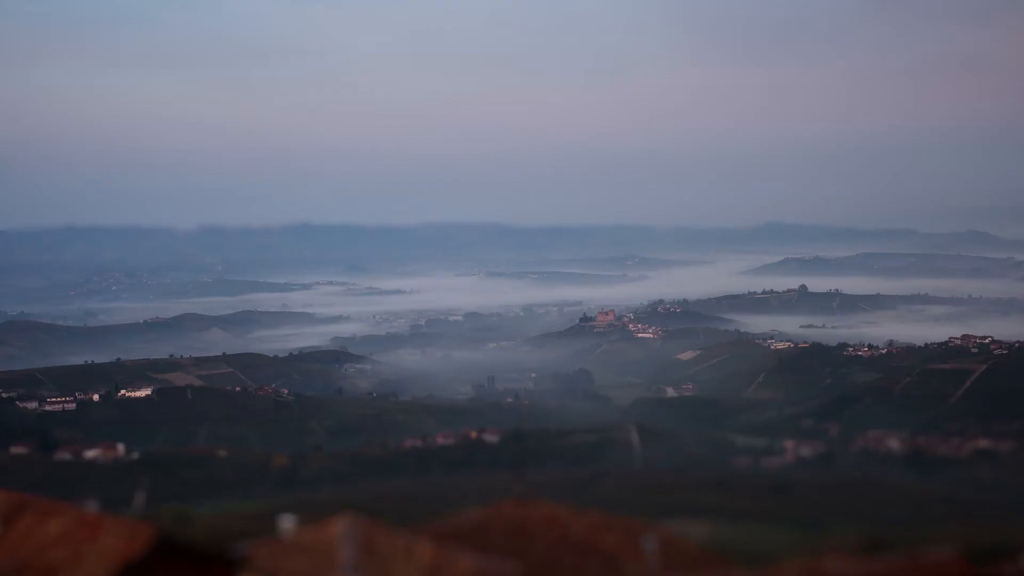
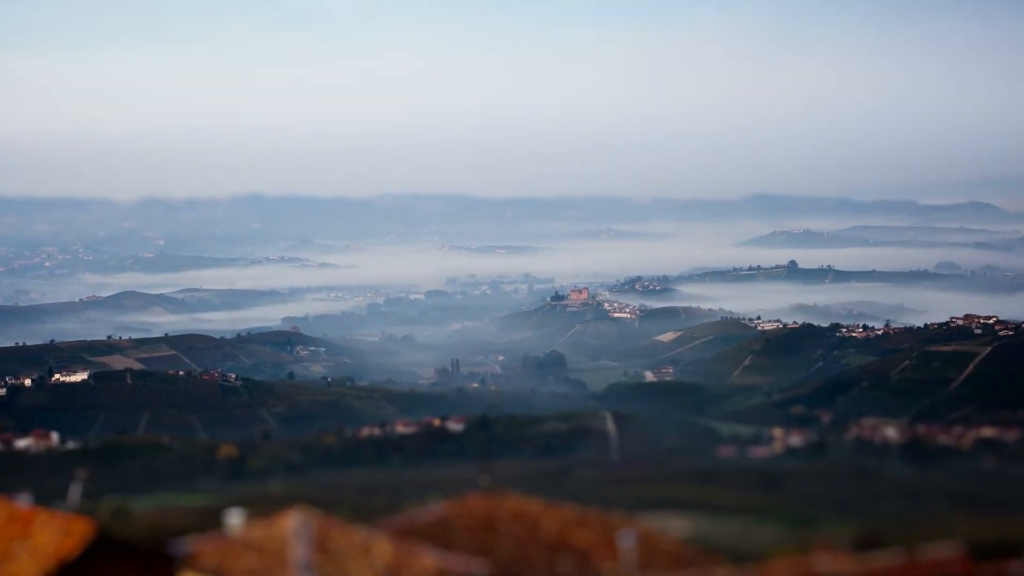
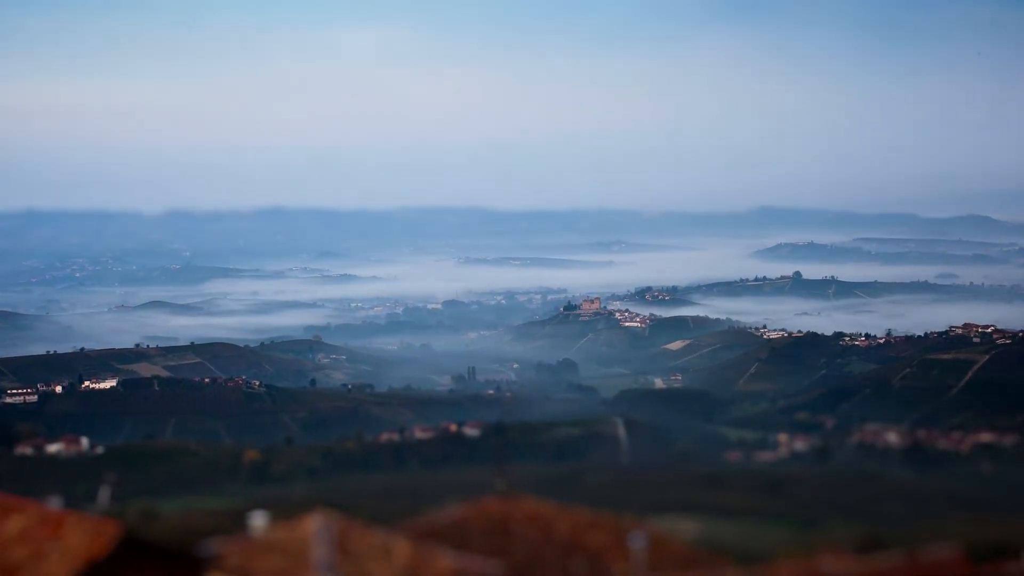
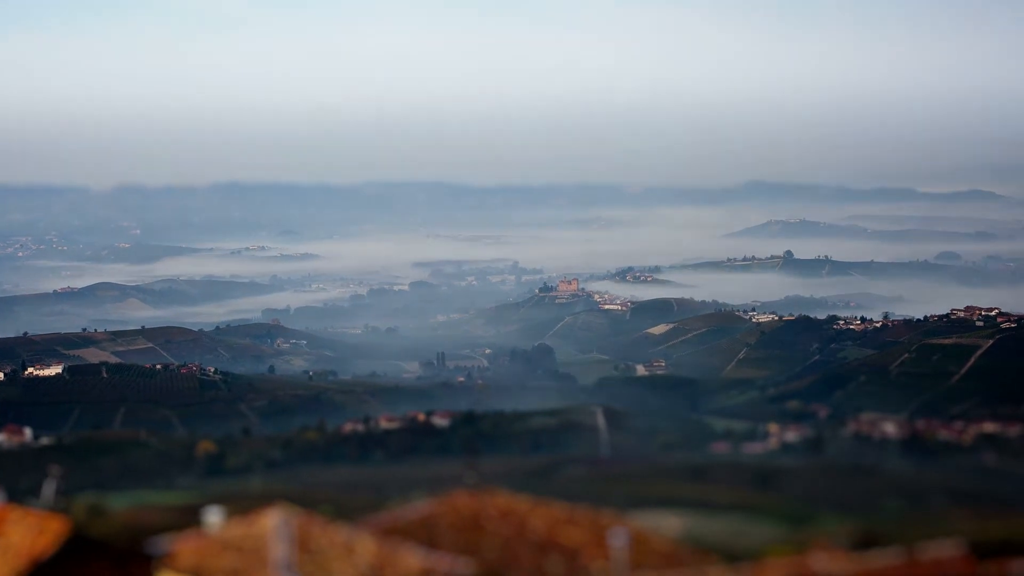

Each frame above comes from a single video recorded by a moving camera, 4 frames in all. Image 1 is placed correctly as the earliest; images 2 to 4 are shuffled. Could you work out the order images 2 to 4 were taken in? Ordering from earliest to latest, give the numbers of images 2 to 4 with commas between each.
3, 2, 4
